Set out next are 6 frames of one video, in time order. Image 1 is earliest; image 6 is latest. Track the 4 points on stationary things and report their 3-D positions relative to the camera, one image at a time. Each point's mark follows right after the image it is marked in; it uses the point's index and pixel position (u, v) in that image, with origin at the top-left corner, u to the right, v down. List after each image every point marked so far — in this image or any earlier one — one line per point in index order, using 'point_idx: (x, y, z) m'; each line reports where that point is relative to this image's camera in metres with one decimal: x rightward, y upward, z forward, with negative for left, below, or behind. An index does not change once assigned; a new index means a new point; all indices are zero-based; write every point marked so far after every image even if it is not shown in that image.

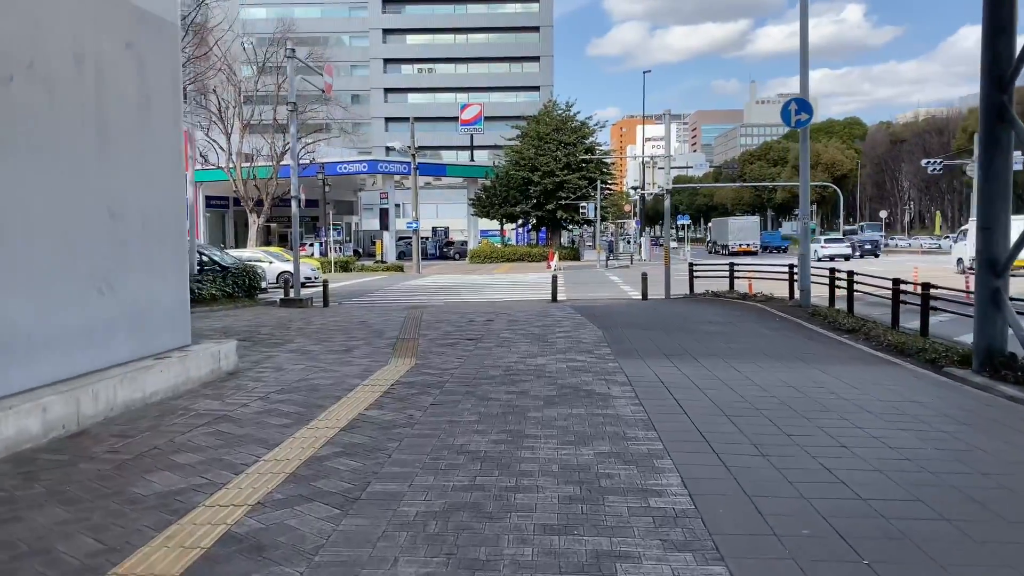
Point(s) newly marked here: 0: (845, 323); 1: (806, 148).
0: (+5.6, -0.6, +14.3) m
1: (+6.2, +2.9, +17.7) m
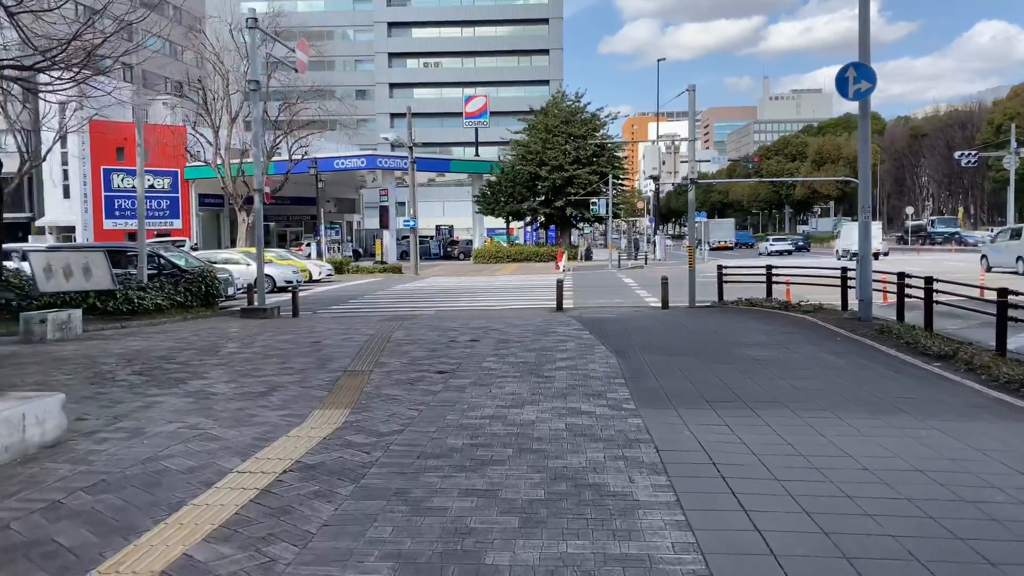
0: (+5.4, -0.8, +11.0) m
1: (+6.0, +2.8, +14.4) m
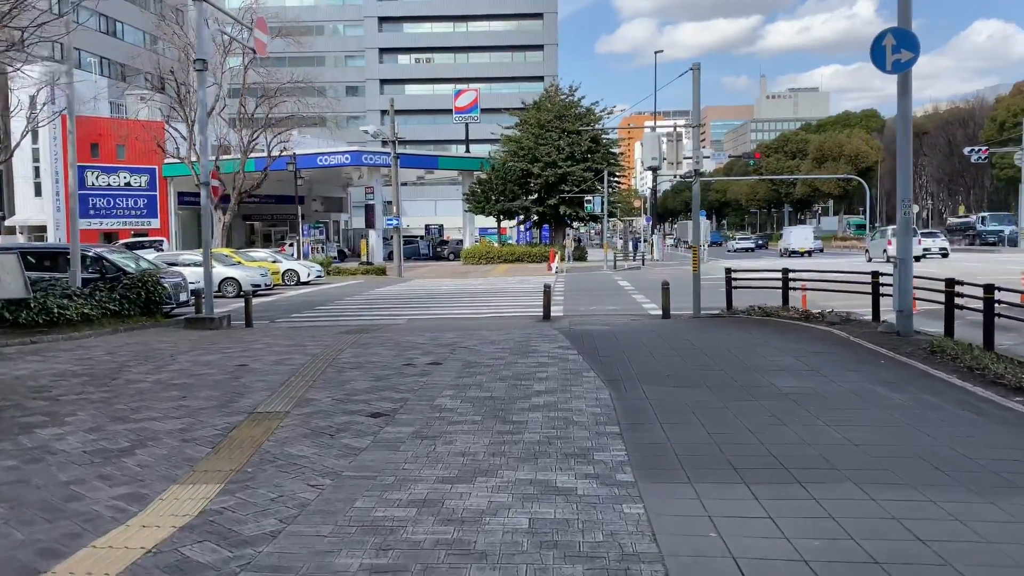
0: (+5.1, -0.9, +8.7) m
1: (+5.7, +2.6, +12.1) m
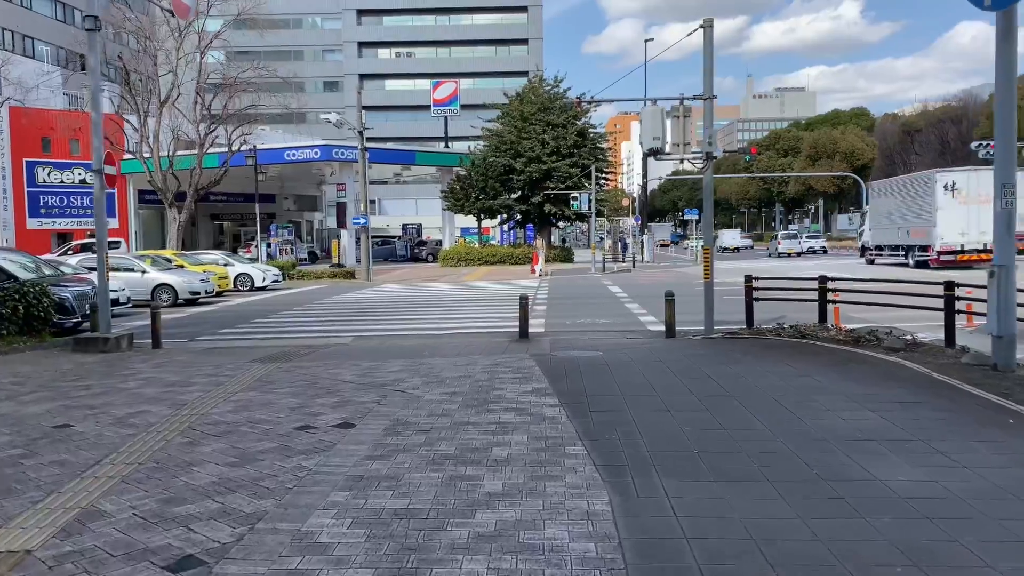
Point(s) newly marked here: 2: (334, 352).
0: (+4.7, -1.1, +5.4) m
1: (+5.2, +2.5, +8.9) m
2: (-2.7, -1.0, +12.7) m
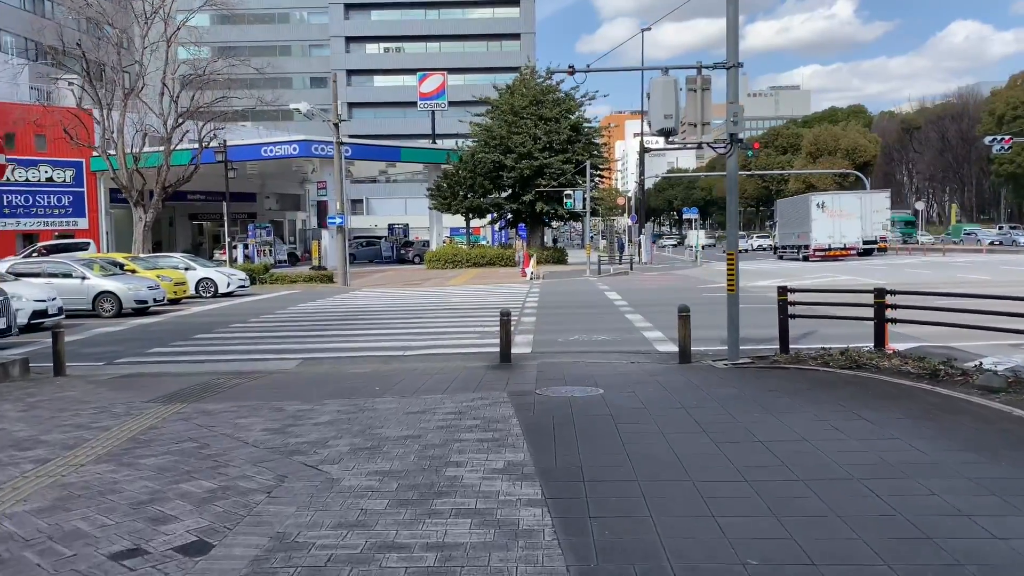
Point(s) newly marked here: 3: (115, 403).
0: (+4.5, -1.2, +2.9) m
1: (+5.0, +2.3, +6.3) m
2: (-3.0, -1.2, +10.1) m
3: (-4.3, -1.2, +9.3) m
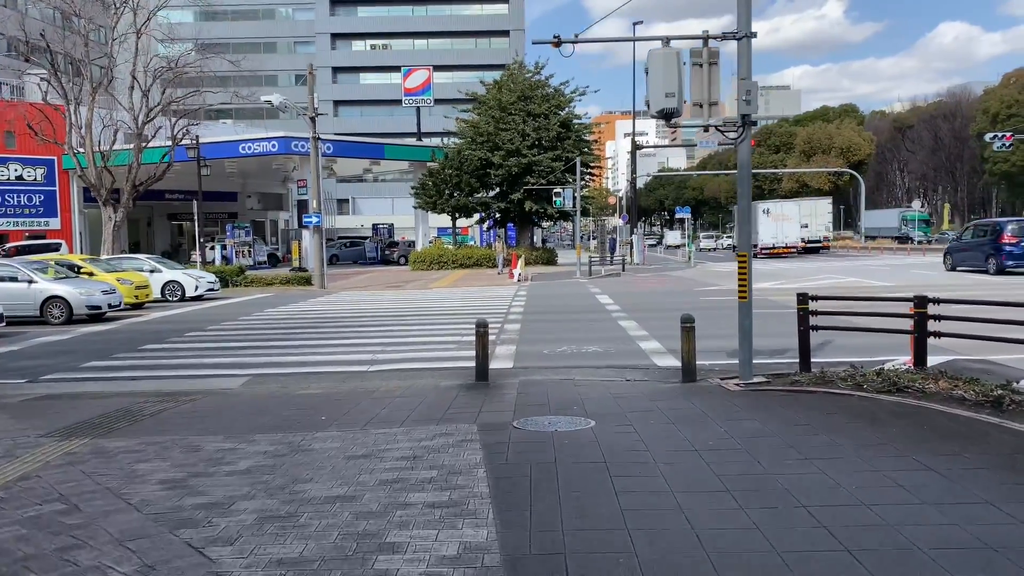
0: (+4.3, -1.3, +1.4) m
1: (+4.7, +2.2, +4.8) m
2: (-3.2, -1.3, +8.5) m
3: (-4.5, -1.3, +7.7) m
